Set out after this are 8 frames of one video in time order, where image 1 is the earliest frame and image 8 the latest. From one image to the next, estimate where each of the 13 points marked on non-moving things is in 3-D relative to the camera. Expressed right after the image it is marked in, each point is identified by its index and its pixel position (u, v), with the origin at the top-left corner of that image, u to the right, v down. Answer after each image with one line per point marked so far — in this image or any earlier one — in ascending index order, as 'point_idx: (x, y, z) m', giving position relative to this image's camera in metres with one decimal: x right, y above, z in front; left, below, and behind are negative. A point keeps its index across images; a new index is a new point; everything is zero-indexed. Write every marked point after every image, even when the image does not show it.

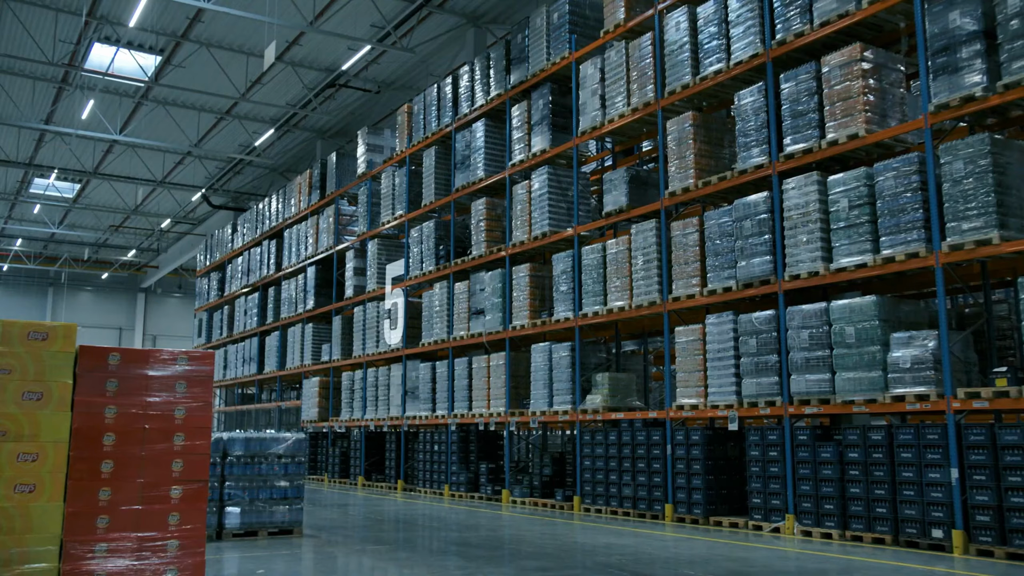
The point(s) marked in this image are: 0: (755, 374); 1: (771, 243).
0: (+2.7, -1.0, +10.7) m
1: (+2.9, +0.5, +10.7) m
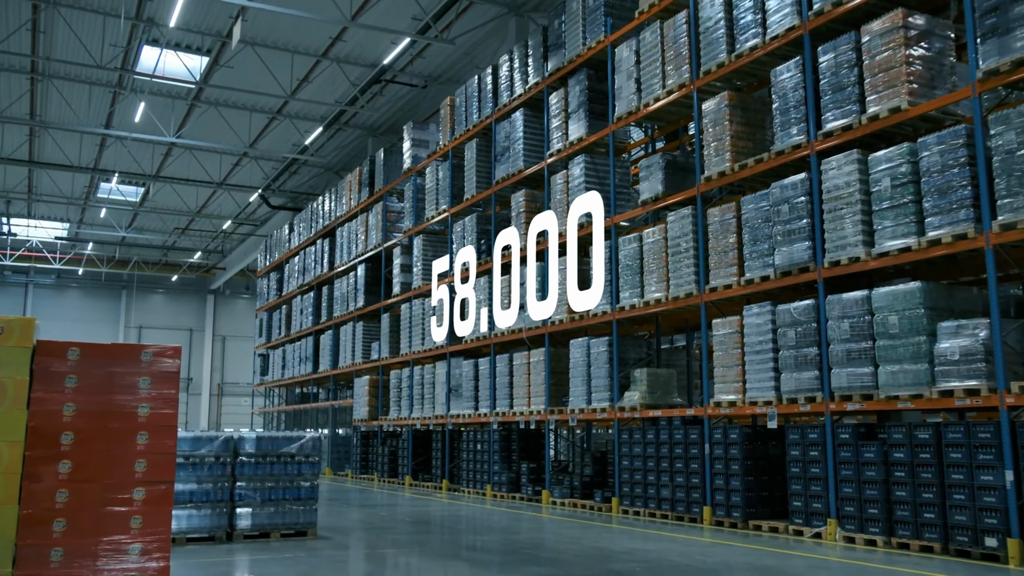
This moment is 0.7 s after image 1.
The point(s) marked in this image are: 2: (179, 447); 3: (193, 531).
0: (+3.0, -0.8, +10.0) m
1: (+3.1, +0.6, +10.0) m
2: (-3.2, -1.5, +9.2) m
3: (-3.1, -2.3, +9.2) m
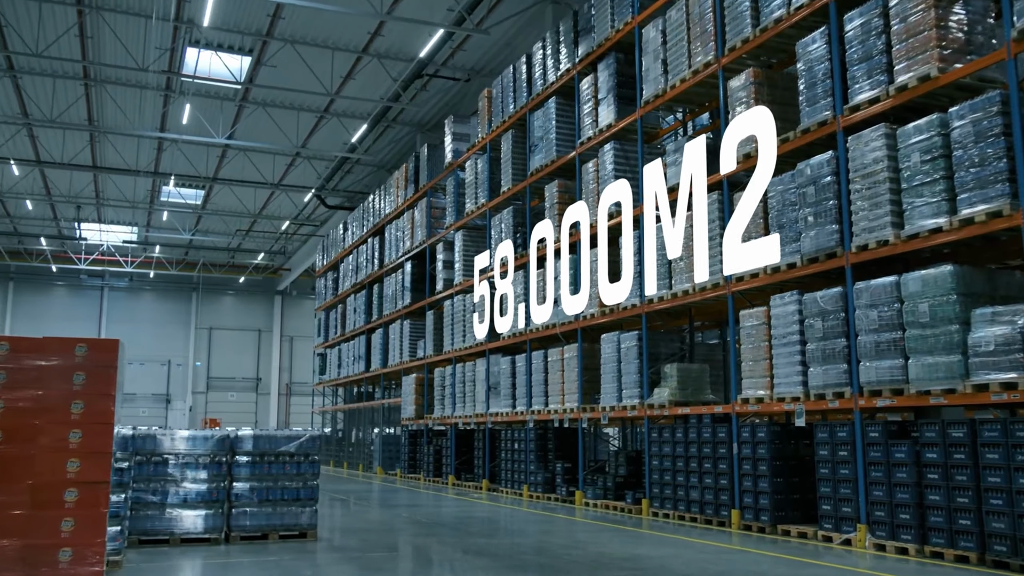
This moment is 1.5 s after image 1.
0: (+3.0, -0.7, +9.3) m
1: (+3.1, +0.8, +9.2) m
2: (-3.2, -1.5, +9.0) m
3: (-3.1, -2.3, +9.0) m
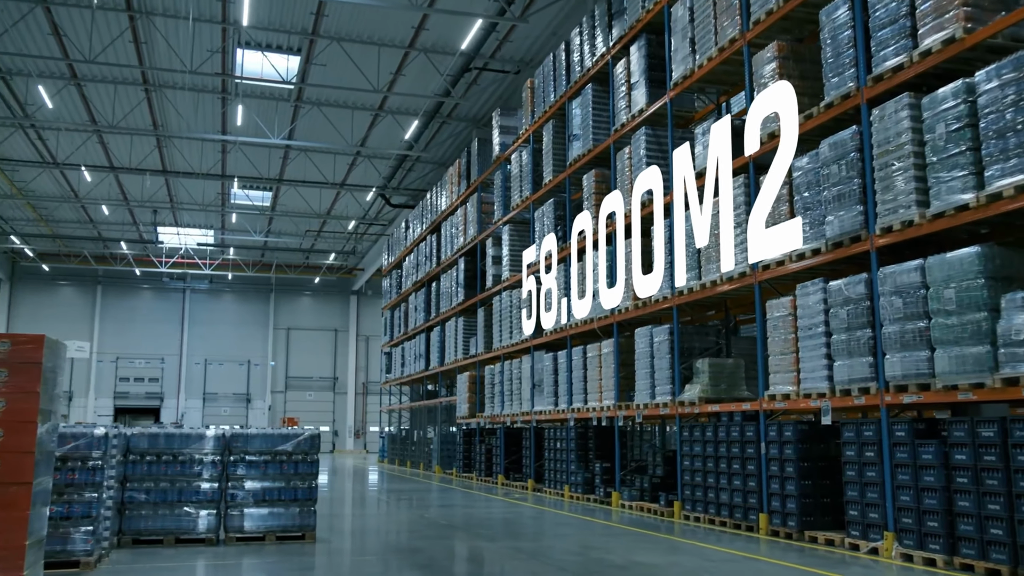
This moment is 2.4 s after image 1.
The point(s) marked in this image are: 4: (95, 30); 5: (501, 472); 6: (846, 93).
0: (+3.0, -0.6, +8.6) m
1: (+3.1, +0.9, +8.5) m
2: (-3.2, -1.4, +8.9) m
3: (-3.0, -2.2, +8.8) m
4: (-8.4, +5.2, +19.3) m
5: (-0.2, -3.6, +18.9) m
6: (+3.1, +1.8, +8.8) m
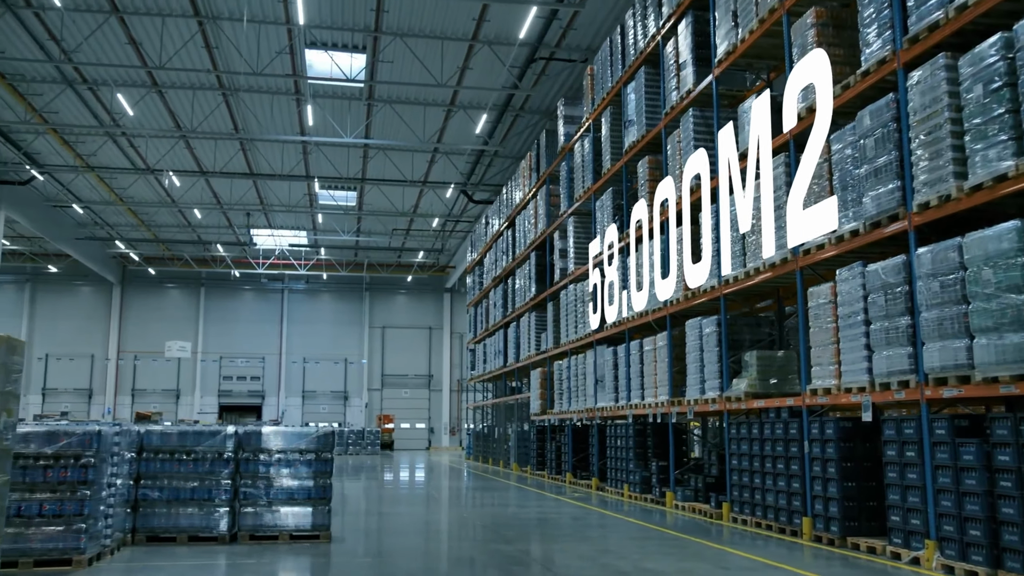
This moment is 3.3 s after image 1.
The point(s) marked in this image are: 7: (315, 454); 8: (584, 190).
0: (+3.1, -0.5, +7.8) m
1: (+3.1, +1.0, +7.7) m
2: (-3.1, -1.4, +8.8) m
3: (-2.9, -2.2, +8.7) m
4: (-7.1, +5.2, +19.8) m
5: (+1.1, -3.5, +18.5) m
6: (+3.1, +1.9, +8.0) m
7: (-1.8, -1.6, +9.0) m
8: (+1.3, +1.8, +17.7) m
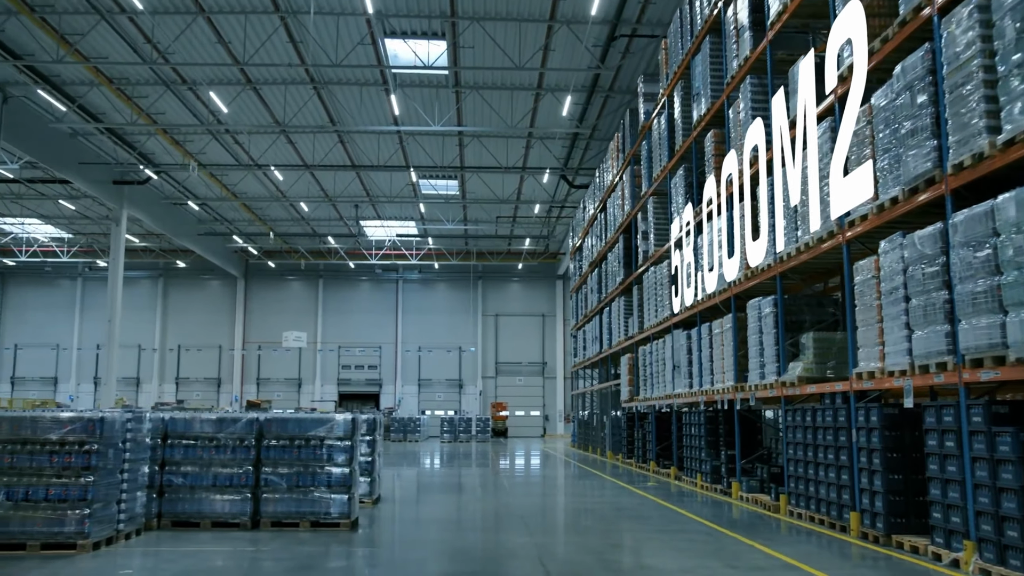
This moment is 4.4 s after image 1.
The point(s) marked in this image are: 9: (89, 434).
0: (+3.0, -0.3, +7.0) m
1: (+3.1, +1.2, +6.9) m
2: (-2.9, -1.3, +8.9) m
3: (-2.7, -2.1, +8.8) m
4: (-5.5, +5.4, +20.2) m
5: (+2.6, -3.2, +17.9) m
6: (+3.1, +2.1, +7.2) m
7: (-1.6, -1.4, +8.9) m
8: (+2.7, +2.1, +17.1) m
9: (-3.3, -1.1, +7.4) m
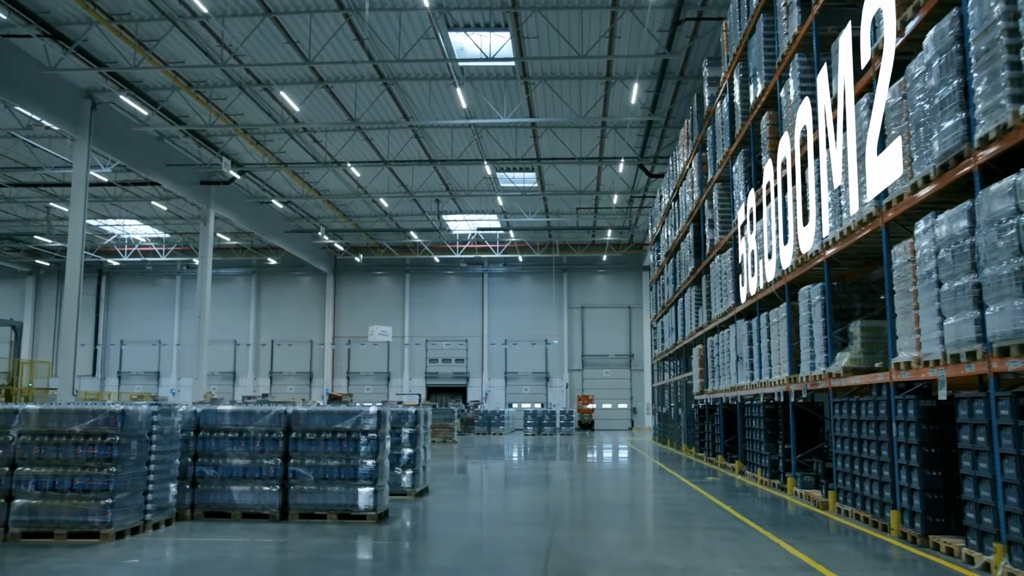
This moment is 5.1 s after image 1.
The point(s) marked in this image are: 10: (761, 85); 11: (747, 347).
0: (+3.0, -0.2, +6.6) m
1: (+3.1, +1.3, +6.4) m
2: (-2.6, -1.3, +9.0) m
3: (-2.4, -2.0, +8.9) m
4: (-4.2, +5.5, +20.6) m
5: (+3.8, -3.0, +17.4) m
6: (+3.1, +2.2, +6.7) m
7: (-1.4, -1.4, +8.9) m
8: (+3.7, +2.3, +16.6) m
9: (-3.2, -1.1, +7.6) m
10: (+3.4, +2.8, +13.1) m
11: (+3.6, -0.9, +14.7) m
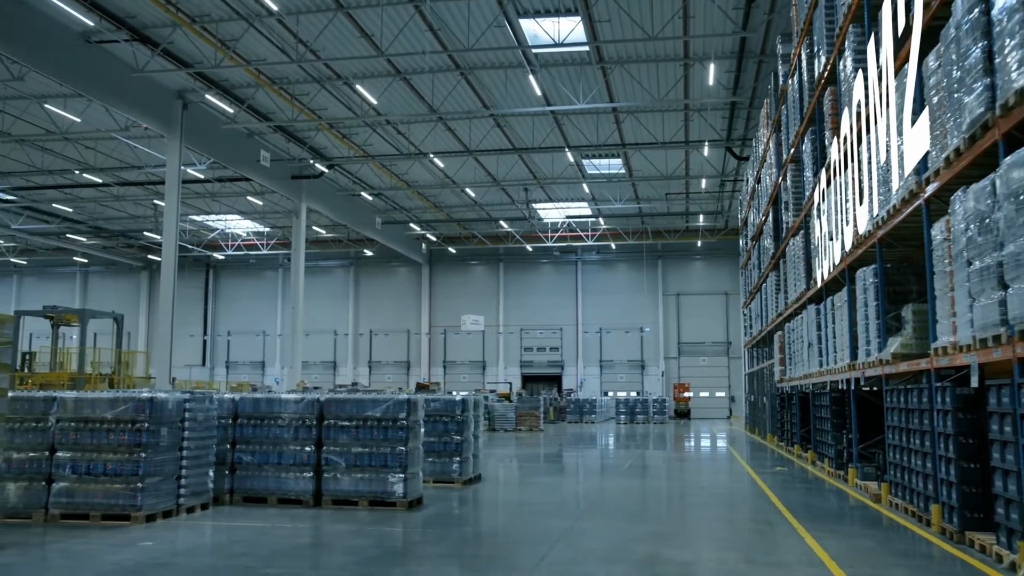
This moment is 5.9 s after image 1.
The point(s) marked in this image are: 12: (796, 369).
0: (+3.0, 0.0, +6.1) m
1: (+3.0, +1.5, +6.0) m
2: (-2.3, -1.2, +9.2) m
3: (-2.2, -1.9, +9.1) m
4: (-2.7, +5.7, +20.8) m
5: (+5.0, -2.7, +16.8) m
6: (+3.0, +2.4, +6.2) m
7: (-1.1, -1.2, +9.0) m
8: (+4.7, +2.6, +16.0) m
9: (-3.0, -1.0, +7.9) m
10: (+4.1, +3.0, +12.5) m
11: (+4.5, -0.7, +14.1) m
12: (+4.8, -1.4, +16.3) m
